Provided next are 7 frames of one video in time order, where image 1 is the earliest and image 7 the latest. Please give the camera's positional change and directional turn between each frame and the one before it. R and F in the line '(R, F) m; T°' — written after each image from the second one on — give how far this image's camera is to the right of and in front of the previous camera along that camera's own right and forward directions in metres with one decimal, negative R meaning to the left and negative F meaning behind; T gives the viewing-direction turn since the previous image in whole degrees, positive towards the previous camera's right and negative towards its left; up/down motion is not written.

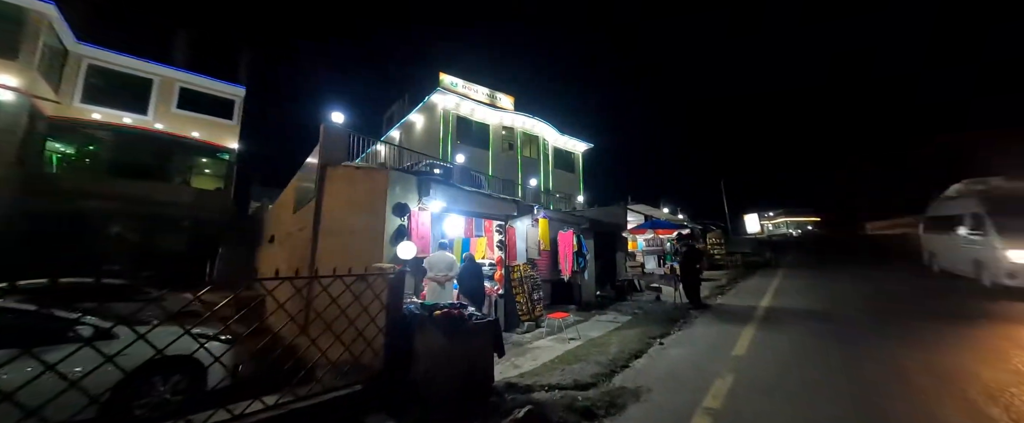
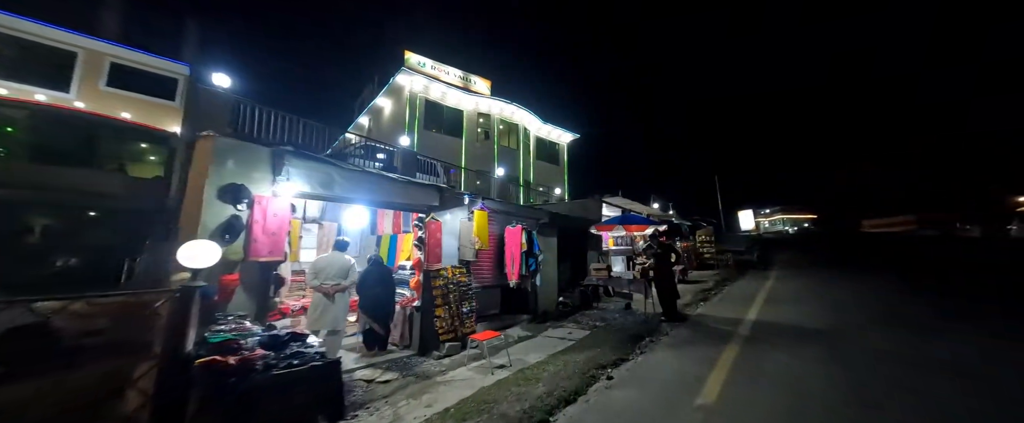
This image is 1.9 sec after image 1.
(+1.4, +1.5) m; +1°
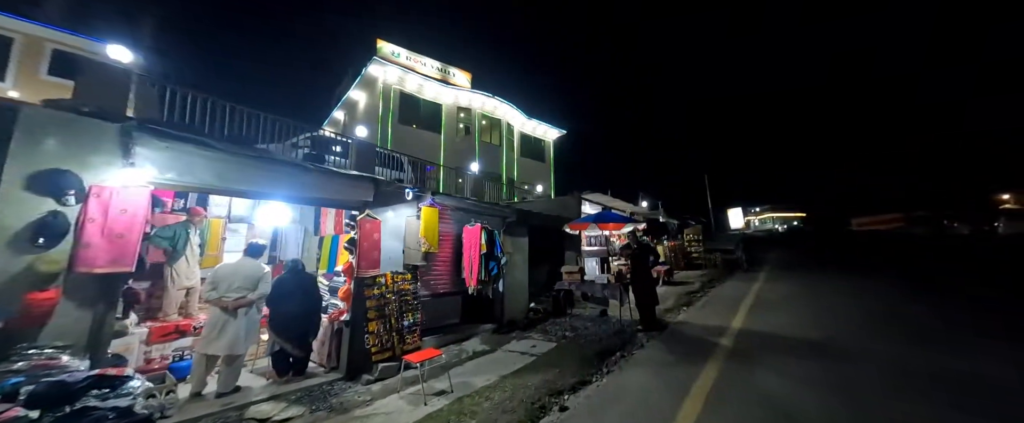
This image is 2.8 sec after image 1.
(+0.7, +0.8) m; +1°
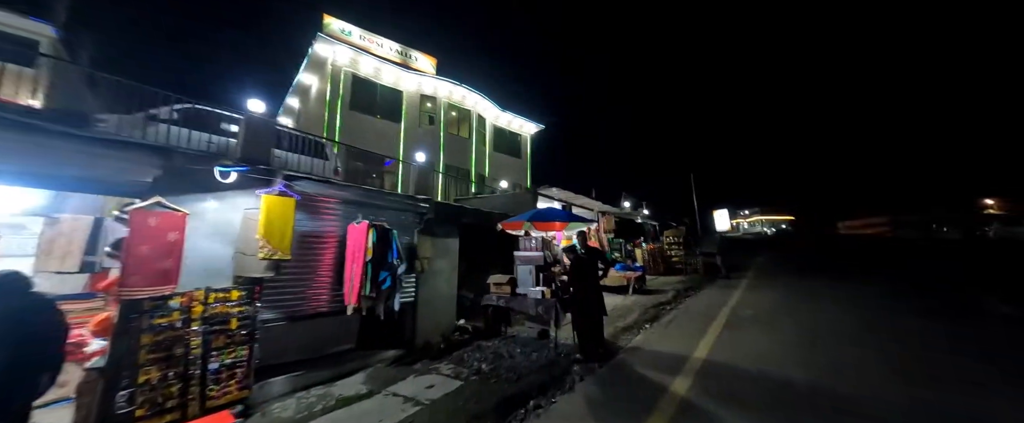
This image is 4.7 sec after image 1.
(+1.5, +1.5) m; +1°
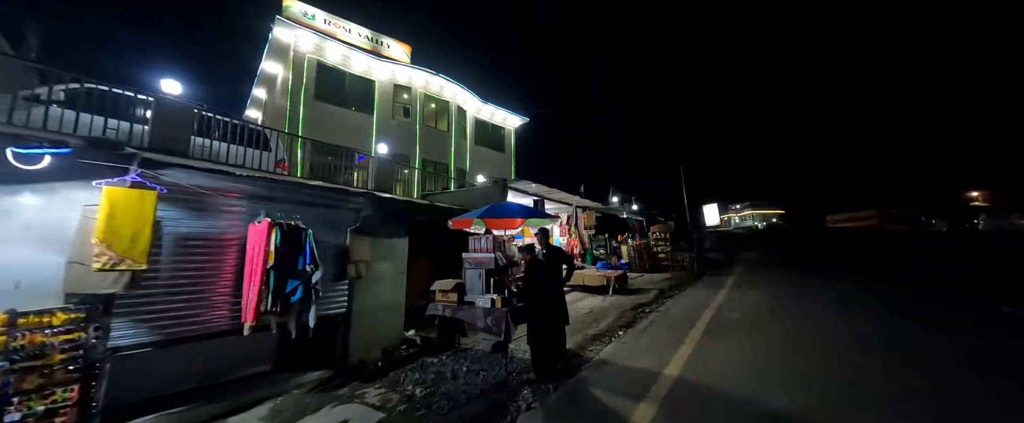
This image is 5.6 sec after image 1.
(+0.8, +0.8) m; +1°
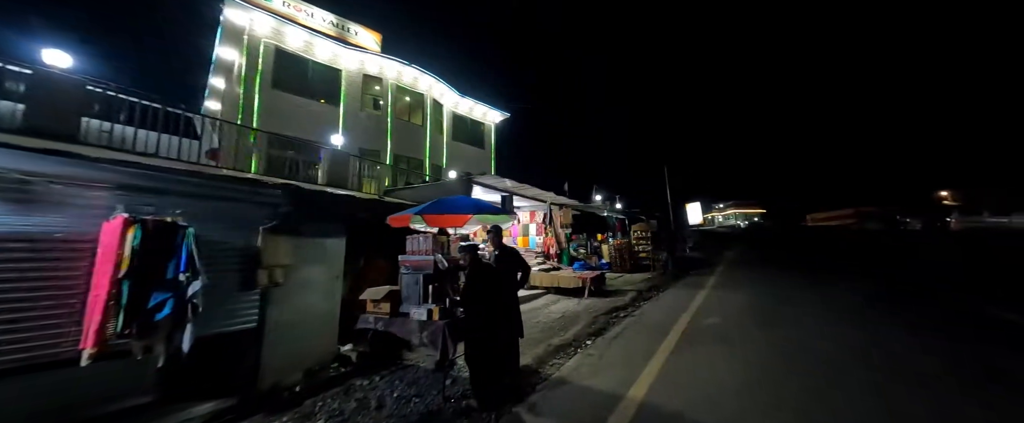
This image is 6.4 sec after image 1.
(+0.6, +0.7) m; +2°
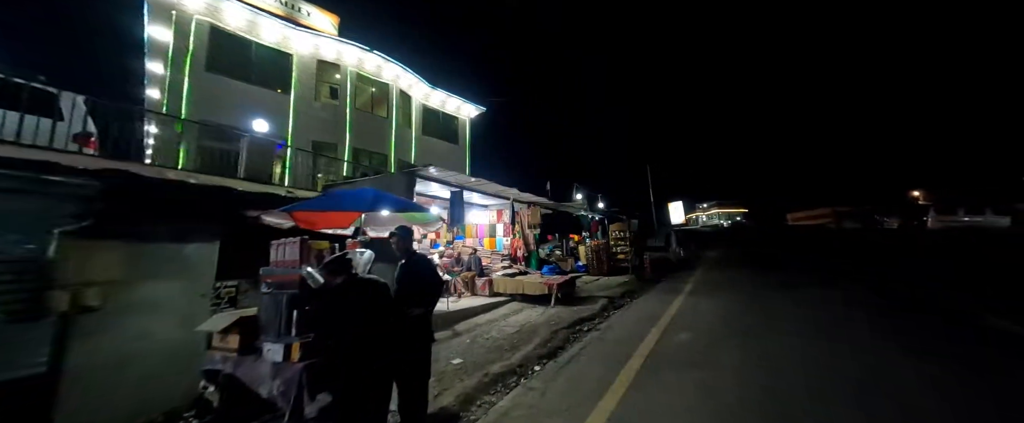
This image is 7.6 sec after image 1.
(+0.9, +1.0) m; +2°
